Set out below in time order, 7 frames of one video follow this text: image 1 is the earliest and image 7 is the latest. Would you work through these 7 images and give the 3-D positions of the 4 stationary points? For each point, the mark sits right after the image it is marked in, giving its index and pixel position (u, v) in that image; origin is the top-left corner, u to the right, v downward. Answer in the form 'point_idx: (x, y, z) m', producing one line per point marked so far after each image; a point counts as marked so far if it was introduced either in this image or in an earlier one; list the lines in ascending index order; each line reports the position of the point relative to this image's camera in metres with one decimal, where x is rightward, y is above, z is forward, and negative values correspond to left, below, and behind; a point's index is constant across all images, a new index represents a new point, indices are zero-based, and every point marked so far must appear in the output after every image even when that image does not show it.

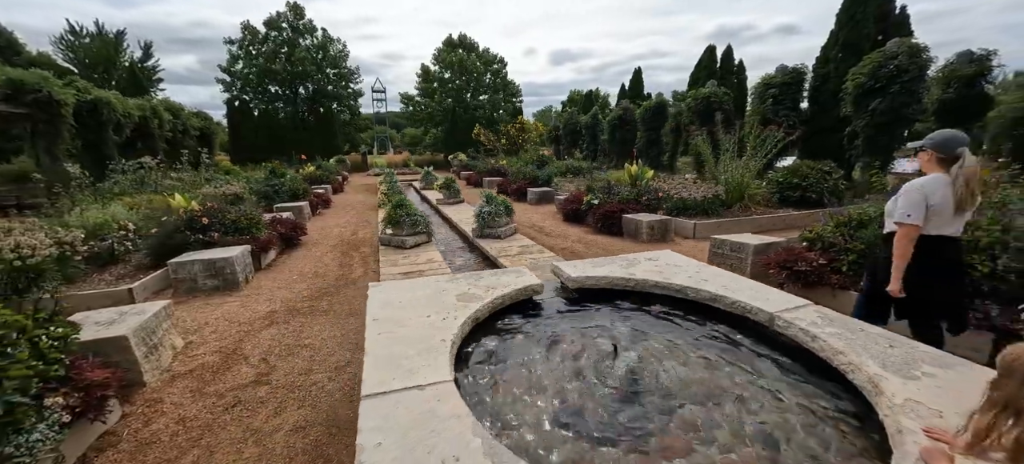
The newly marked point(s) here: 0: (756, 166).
0: (+4.5, +1.2, +7.1) m
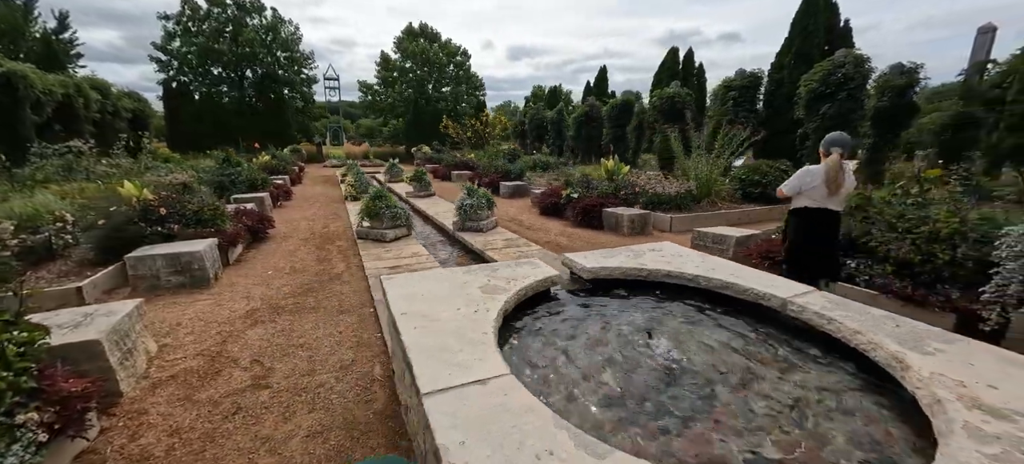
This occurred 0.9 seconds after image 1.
0: (+4.1, +1.4, +7.5) m
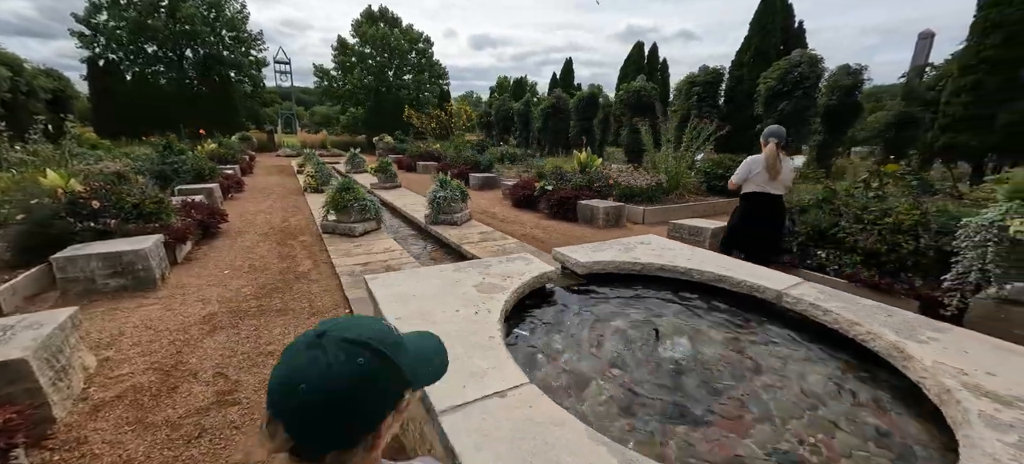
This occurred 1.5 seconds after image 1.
0: (+3.6, +1.5, +7.7) m
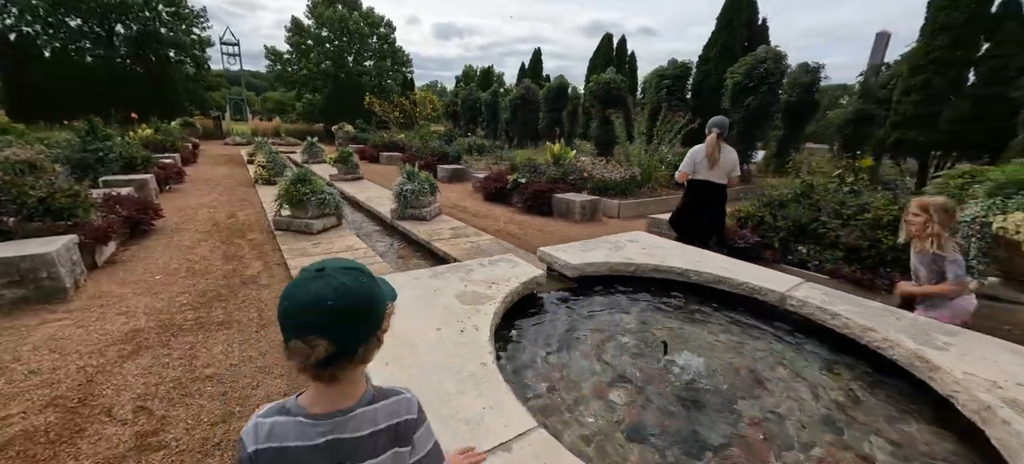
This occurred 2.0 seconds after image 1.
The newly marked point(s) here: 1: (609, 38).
0: (+3.0, +1.7, +7.7) m
1: (+3.5, +7.0, +13.7) m
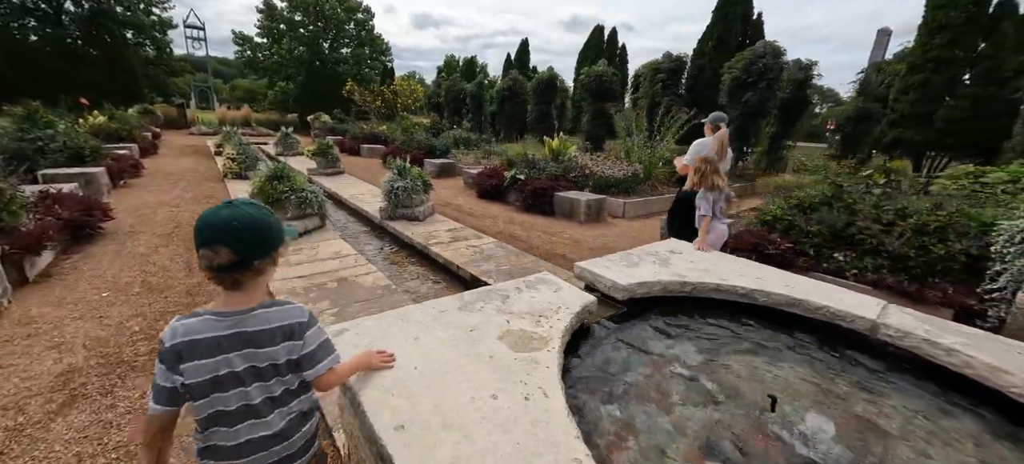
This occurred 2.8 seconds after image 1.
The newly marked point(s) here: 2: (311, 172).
0: (+2.9, +1.7, +7.4) m
1: (+3.1, +7.1, +13.3) m
2: (-4.3, +1.3, +8.1) m
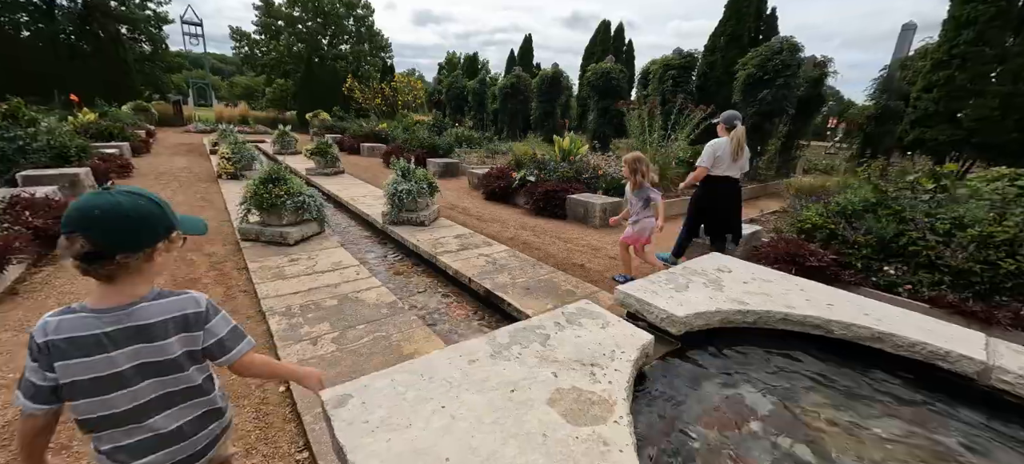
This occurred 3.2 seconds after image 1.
0: (+3.1, +1.6, +7.1) m
1: (+3.2, +7.1, +13.0) m
2: (-4.1, +1.2, +7.8) m
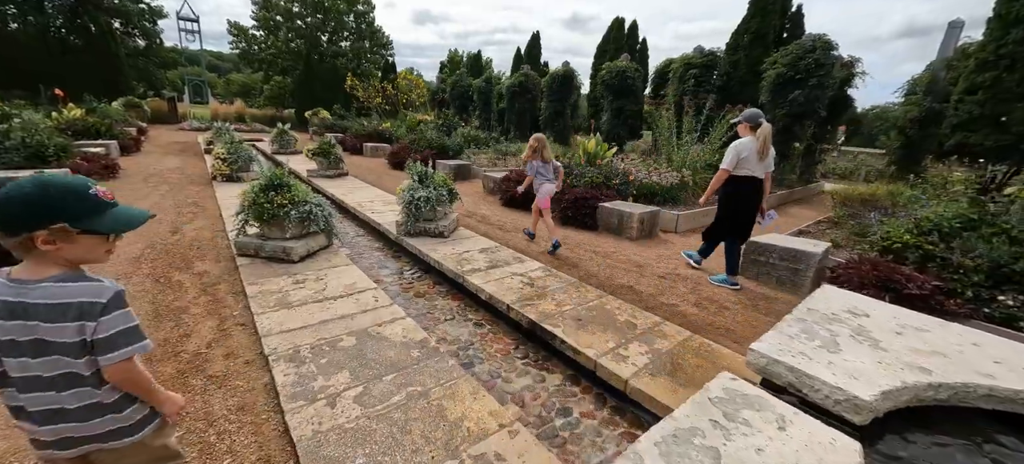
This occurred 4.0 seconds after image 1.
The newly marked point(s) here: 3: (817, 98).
0: (+3.4, +1.4, +6.6) m
1: (+3.5, +6.9, +12.5) m
2: (-3.8, +1.1, +7.3) m
3: (+6.0, +2.7, +7.5) m
